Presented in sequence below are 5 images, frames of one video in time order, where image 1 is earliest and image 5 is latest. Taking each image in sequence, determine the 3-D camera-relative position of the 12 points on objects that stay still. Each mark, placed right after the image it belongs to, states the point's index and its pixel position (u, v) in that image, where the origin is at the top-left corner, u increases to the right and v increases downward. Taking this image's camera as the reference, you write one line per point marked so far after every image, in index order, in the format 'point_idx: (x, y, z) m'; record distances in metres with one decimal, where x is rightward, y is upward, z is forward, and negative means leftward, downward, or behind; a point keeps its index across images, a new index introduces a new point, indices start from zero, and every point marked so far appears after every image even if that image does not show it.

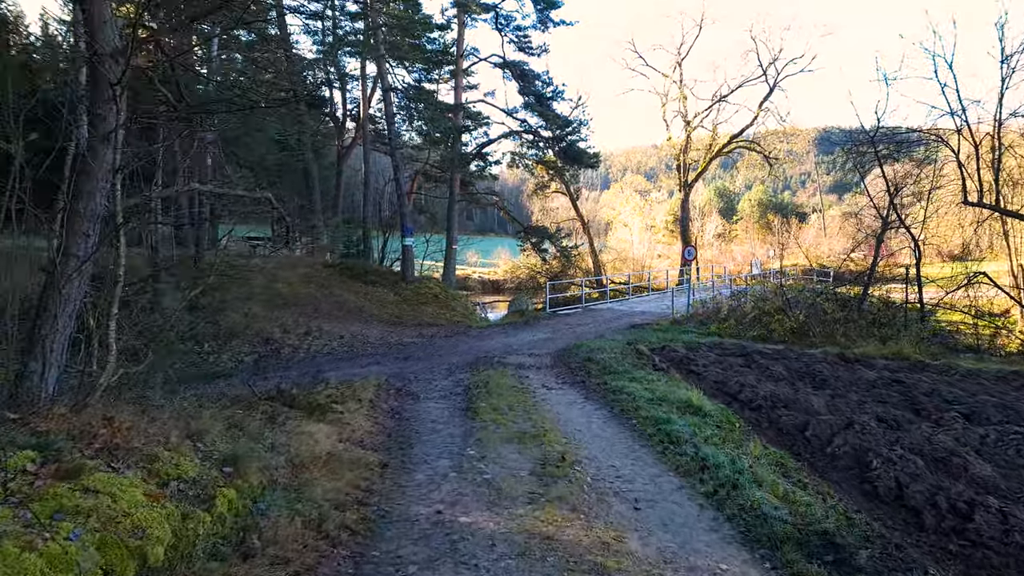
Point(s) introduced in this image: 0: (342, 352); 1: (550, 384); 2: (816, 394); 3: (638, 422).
0: (-3.4, -1.3, +12.7) m
1: (+0.5, -1.4, +8.9) m
2: (+3.9, -1.3, +8.0) m
3: (+1.3, -1.4, +6.8) m
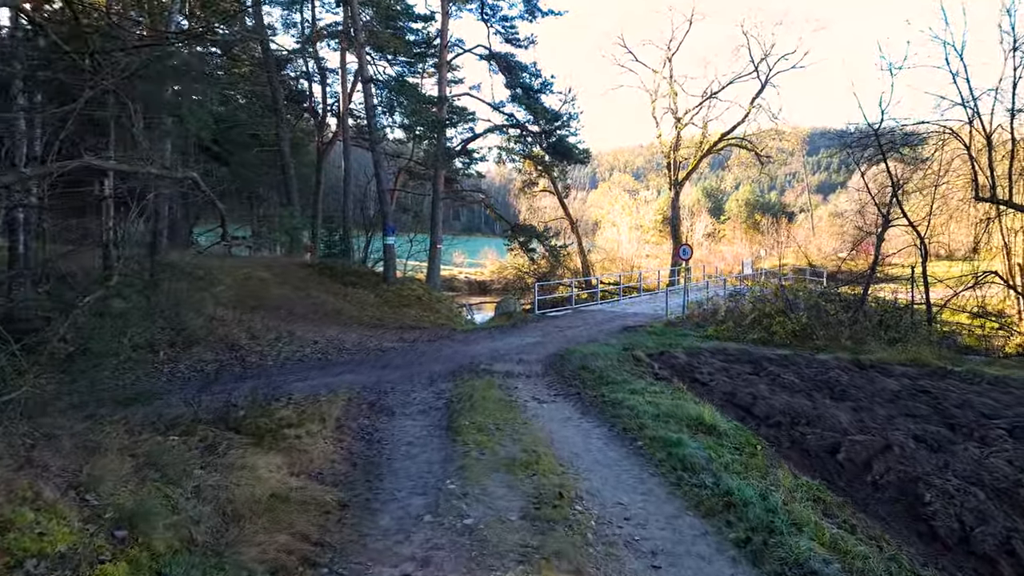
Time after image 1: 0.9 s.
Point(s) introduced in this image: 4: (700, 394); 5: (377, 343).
0: (-3.6, -1.3, +11.7) m
1: (+0.4, -1.4, +8.0) m
2: (+3.7, -1.4, +7.2) m
3: (+1.2, -1.4, +5.9) m
4: (+2.4, -1.3, +8.0) m
5: (-3.1, -1.3, +14.6) m
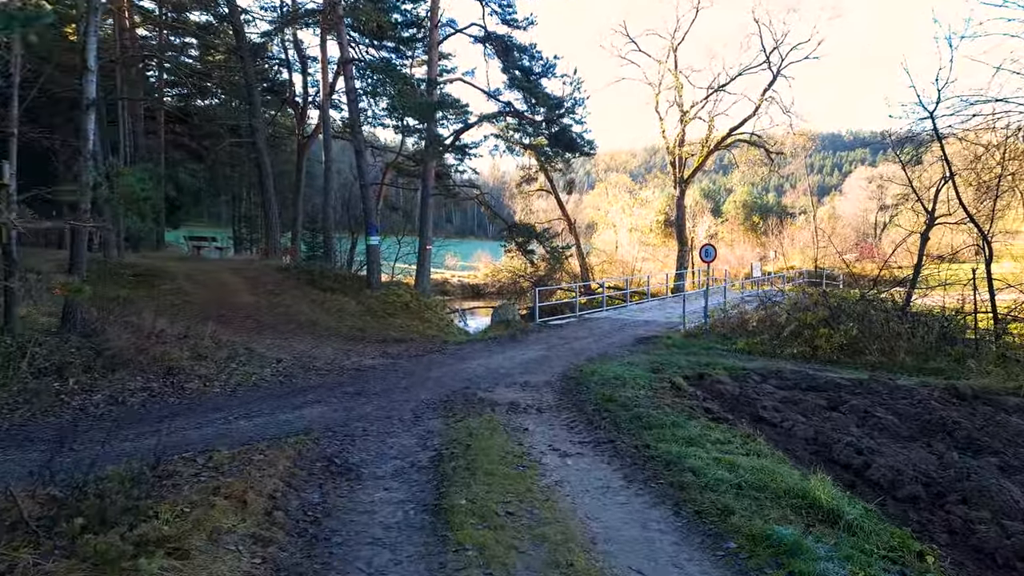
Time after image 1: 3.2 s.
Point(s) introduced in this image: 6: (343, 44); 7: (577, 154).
0: (-3.6, -1.5, +9.5) m
1: (+0.5, -1.5, +5.9) m
2: (+3.8, -1.4, +5.1) m
3: (+1.4, -1.5, +3.8) m
4: (+2.5, -1.4, +5.9) m
5: (-3.1, -1.4, +12.4) m
6: (-5.1, +7.3, +19.1) m
7: (+2.0, +4.2, +19.6) m
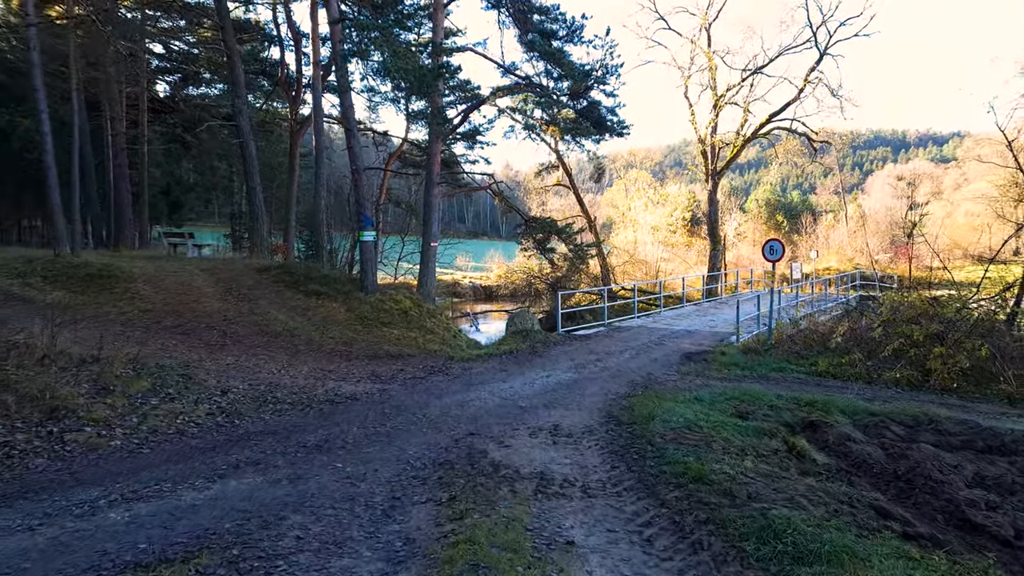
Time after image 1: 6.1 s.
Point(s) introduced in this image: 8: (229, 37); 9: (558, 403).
0: (-3.3, -1.5, +6.8) m
1: (+0.7, -1.6, +3.1) m
2: (+4.0, -1.5, +2.3) m
3: (+1.5, -1.6, +1.0) m
4: (+2.7, -1.5, +3.0) m
5: (-2.7, -1.5, +9.7) m
6: (-4.6, +7.3, +16.4) m
7: (+2.5, +4.1, +16.8) m
8: (-8.9, +7.9, +20.0) m
9: (+0.6, -1.6, +8.7) m
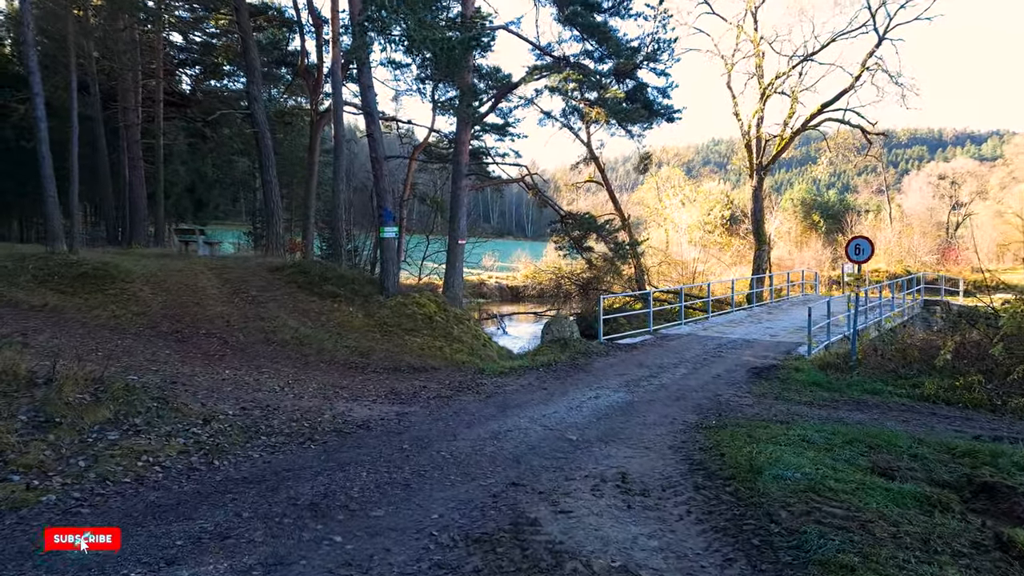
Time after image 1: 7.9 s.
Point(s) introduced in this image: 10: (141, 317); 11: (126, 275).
0: (-2.8, -1.6, +5.3) m
1: (+1.0, -1.6, +1.4) m
2: (+4.3, -1.6, +0.5) m
3: (+1.7, -1.7, -0.7) m
4: (+3.0, -1.6, +1.3) m
5: (-2.2, -1.5, +8.2) m
6: (-3.7, +7.2, +14.9) m
7: (+3.4, +4.0, +15.0) m
8: (-7.9, +7.9, +18.6) m
9: (+1.1, -1.6, +7.0) m
10: (-6.5, -0.5, +11.1) m
11: (-8.1, +0.3, +13.3) m
